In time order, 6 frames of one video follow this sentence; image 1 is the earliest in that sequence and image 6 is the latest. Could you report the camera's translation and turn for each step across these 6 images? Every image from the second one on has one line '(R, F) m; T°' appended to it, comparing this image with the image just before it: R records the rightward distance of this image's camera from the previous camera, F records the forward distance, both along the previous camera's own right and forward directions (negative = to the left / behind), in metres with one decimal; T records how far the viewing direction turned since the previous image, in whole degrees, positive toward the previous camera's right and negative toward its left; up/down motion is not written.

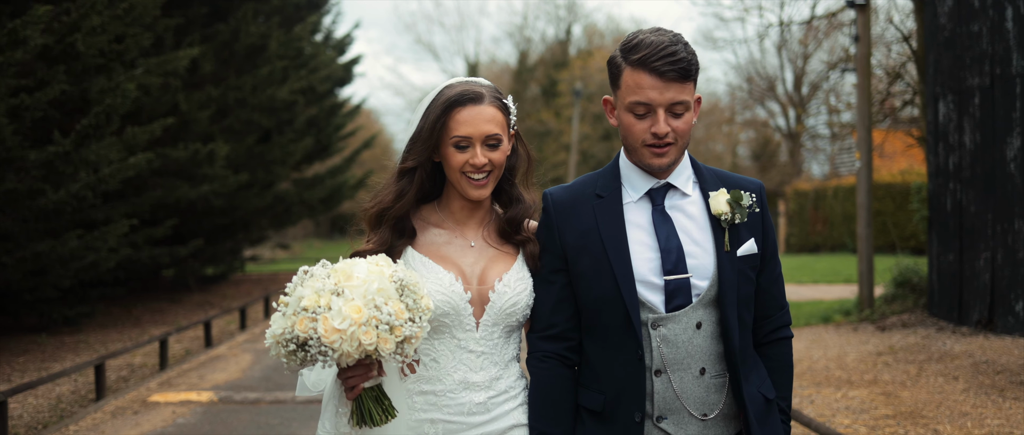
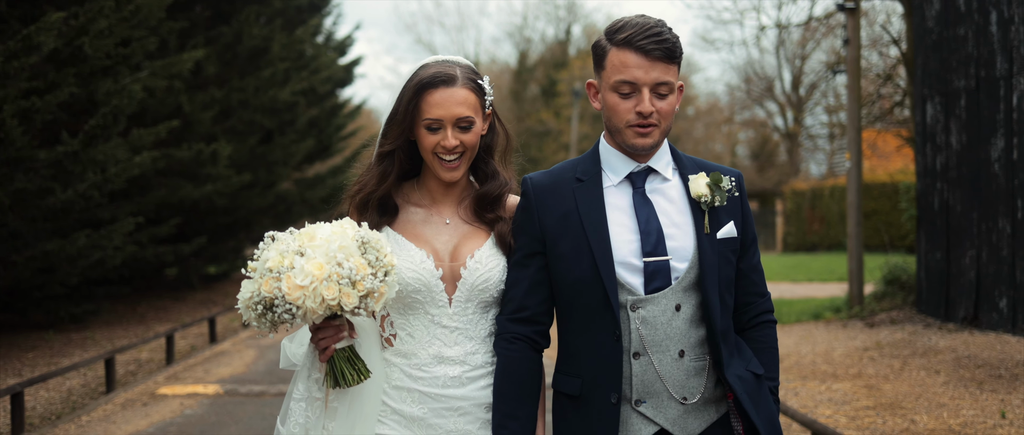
(0.0, -0.2) m; 0°
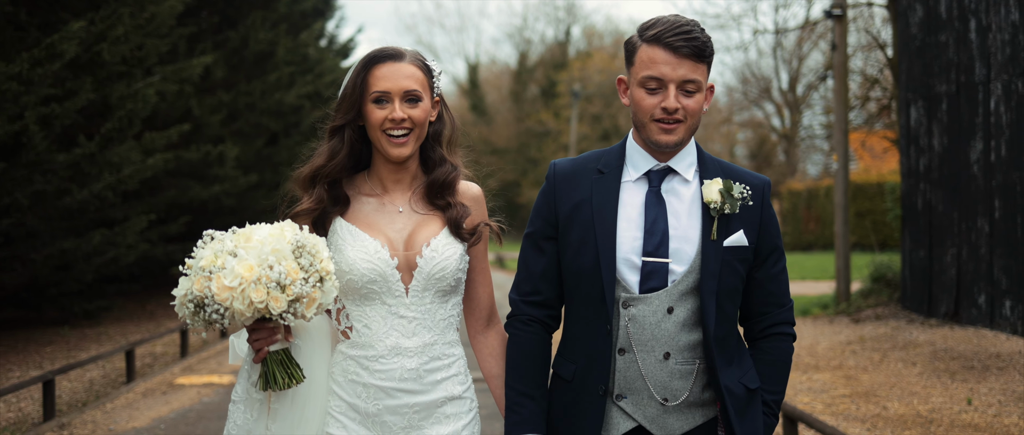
(0.0, -0.4) m; 0°
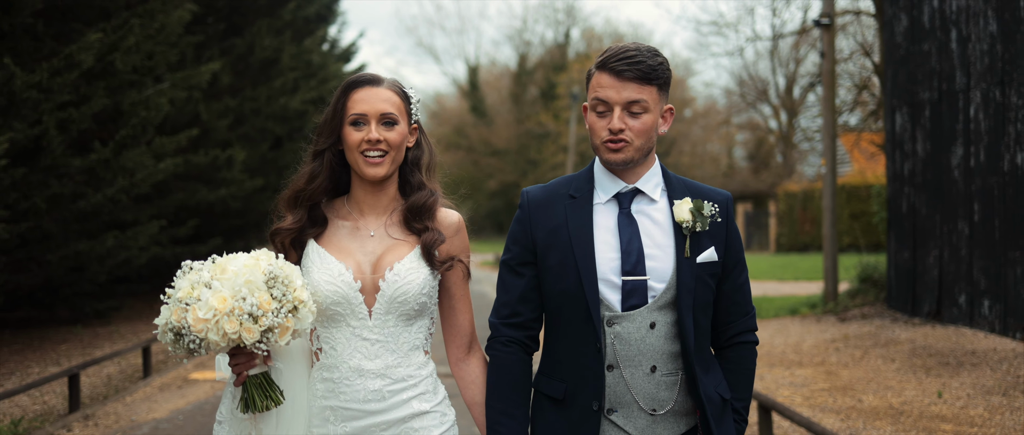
(0.0, -0.4) m; 0°
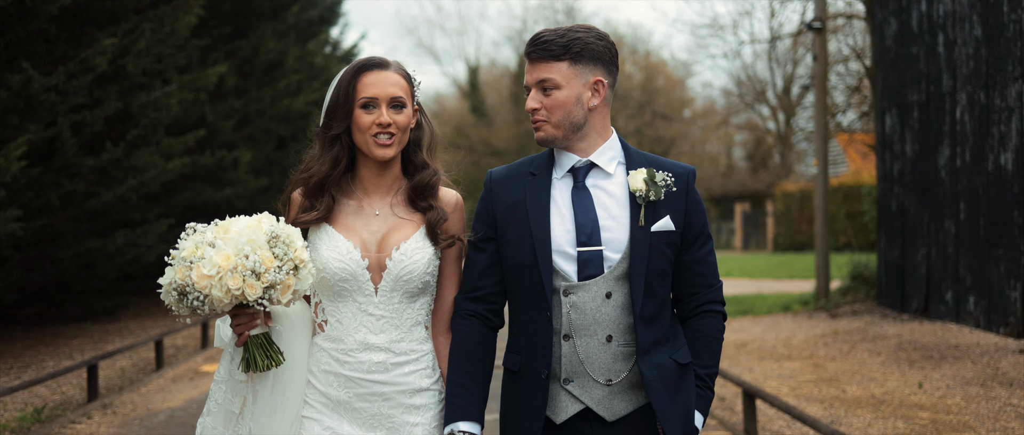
(0.0, -0.3) m; 0°
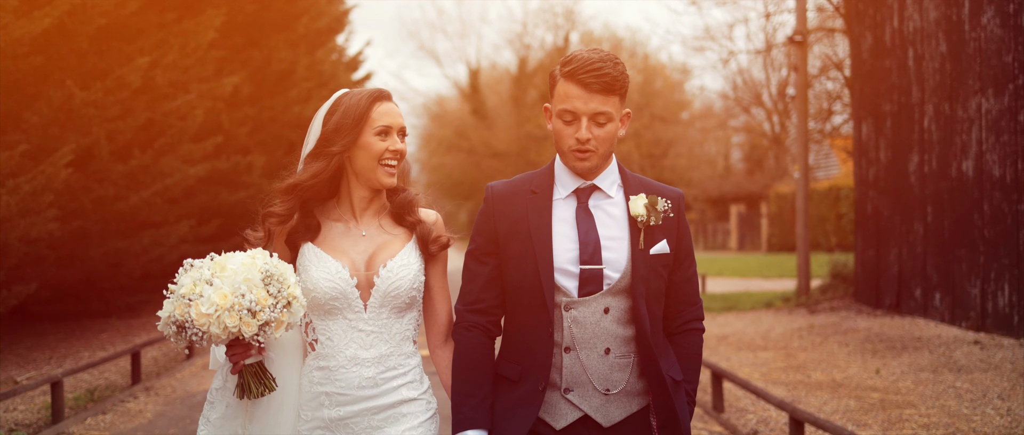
(0.0, -0.8) m; 0°
